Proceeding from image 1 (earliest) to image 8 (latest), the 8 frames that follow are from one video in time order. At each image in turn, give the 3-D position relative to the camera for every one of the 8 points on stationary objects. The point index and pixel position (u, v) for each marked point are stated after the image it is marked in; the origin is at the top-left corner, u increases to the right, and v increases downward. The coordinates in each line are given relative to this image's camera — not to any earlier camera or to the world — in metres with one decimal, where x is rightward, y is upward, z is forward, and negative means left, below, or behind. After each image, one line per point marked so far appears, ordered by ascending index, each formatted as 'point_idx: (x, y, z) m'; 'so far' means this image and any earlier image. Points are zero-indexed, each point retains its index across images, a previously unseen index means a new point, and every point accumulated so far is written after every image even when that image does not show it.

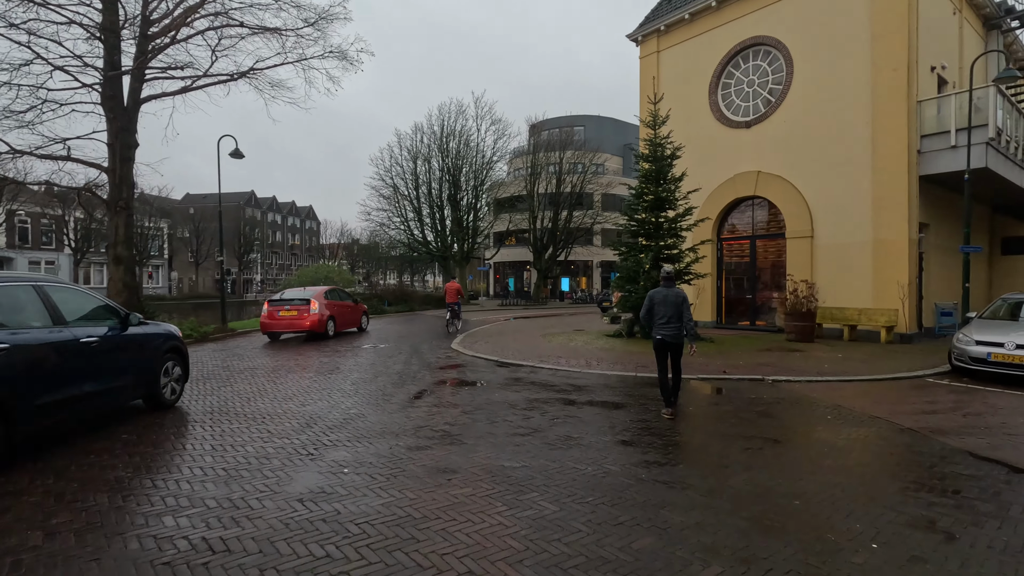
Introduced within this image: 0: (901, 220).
0: (+9.6, +1.7, +13.3) m
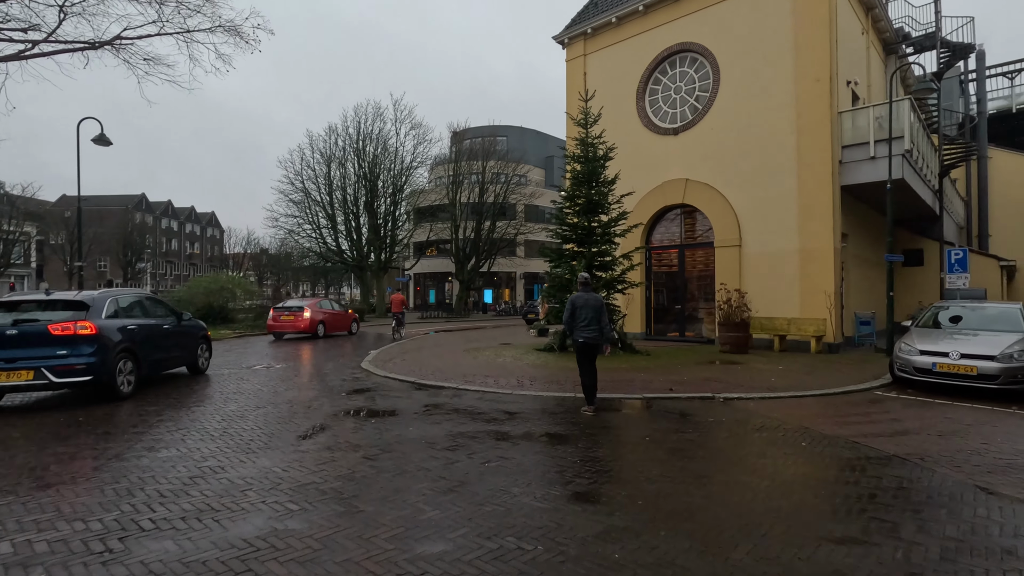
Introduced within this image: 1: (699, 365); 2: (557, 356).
0: (+7.8, +1.4, +13.3) m
1: (+3.7, -1.5, +10.5) m
2: (+1.0, -1.5, +11.7) m
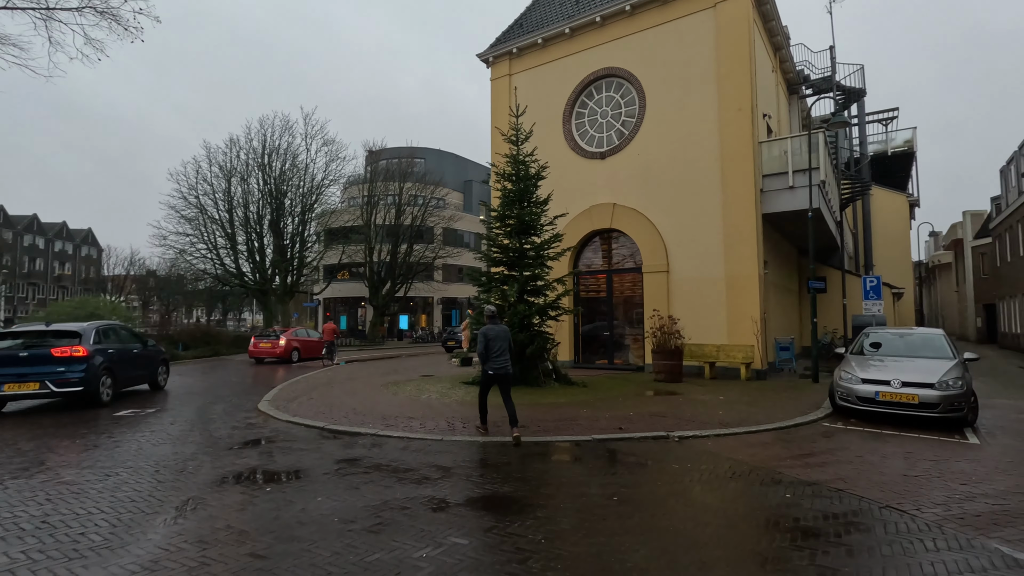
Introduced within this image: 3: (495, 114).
0: (+5.9, +0.8, +13.4) m
1: (+2.3, -2.0, +9.9) m
2: (-0.5, -2.0, +10.6) m
3: (-0.6, +5.8, +18.0) m
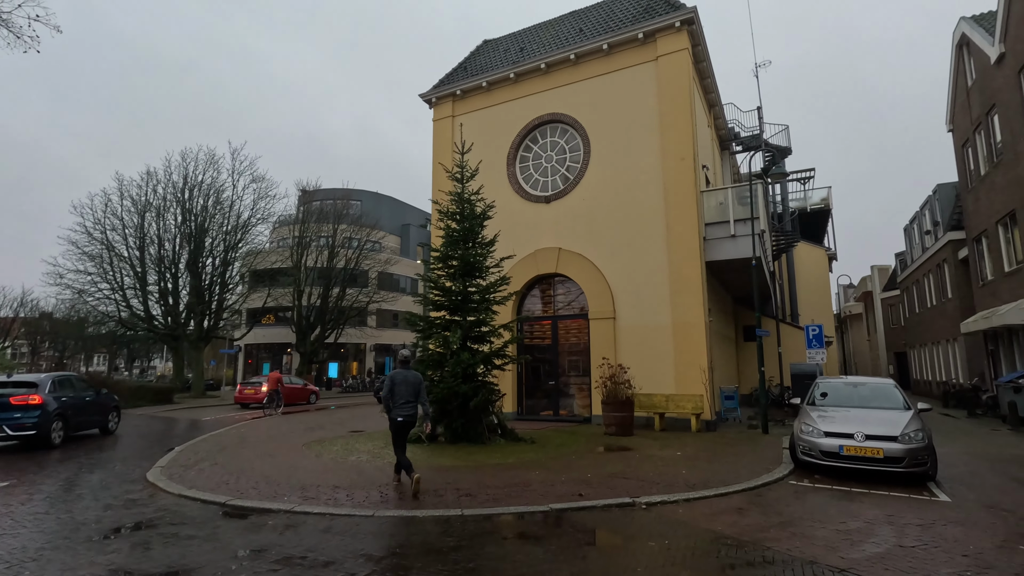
0: (+4.5, -0.4, +13.3) m
1: (+1.4, -2.8, +9.1) m
2: (-1.5, -2.8, +9.5) m
3: (-2.5, +4.3, +17.5) m
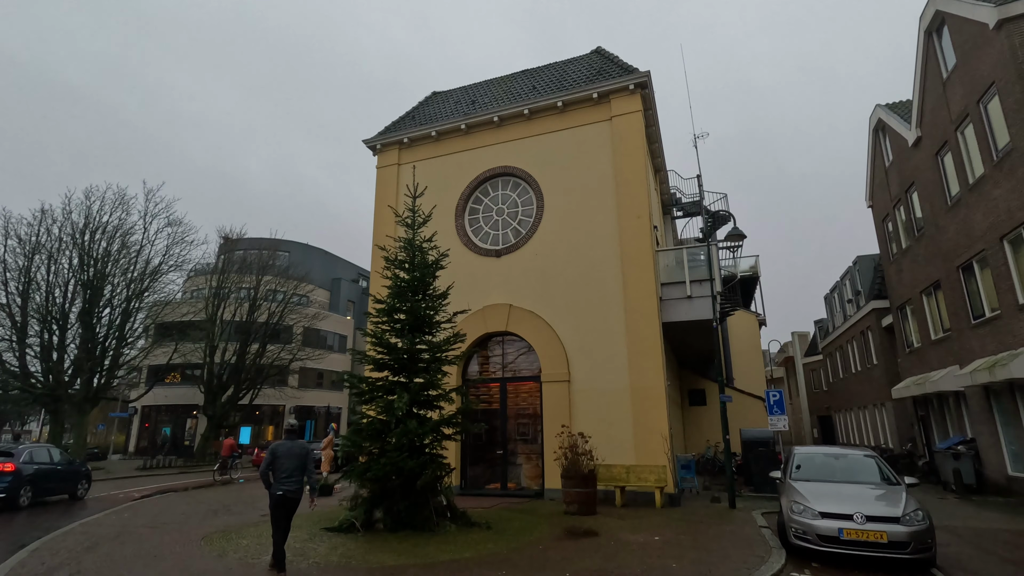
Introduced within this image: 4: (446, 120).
0: (+3.4, -1.9, +12.6) m
1: (+0.7, -3.7, +7.8) m
2: (-2.2, -3.7, +7.8) m
3: (-4.1, +2.6, +16.4) m
4: (-2.0, +5.0, +16.1) m
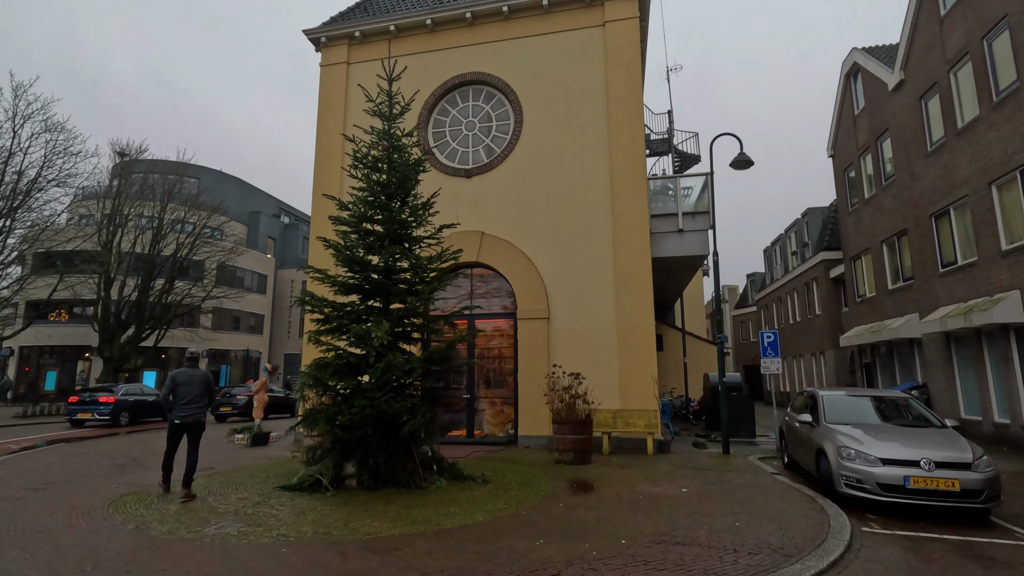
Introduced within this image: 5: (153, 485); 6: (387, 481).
0: (+2.8, -0.4, +11.5) m
1: (+0.8, -2.6, +6.6) m
2: (-2.1, -2.4, +6.2) m
3: (-4.8, +4.7, +13.8) m
4: (-2.6, +7.0, +13.6) m
5: (-4.9, -2.7, +7.3) m
6: (-1.6, -2.4, +6.7) m
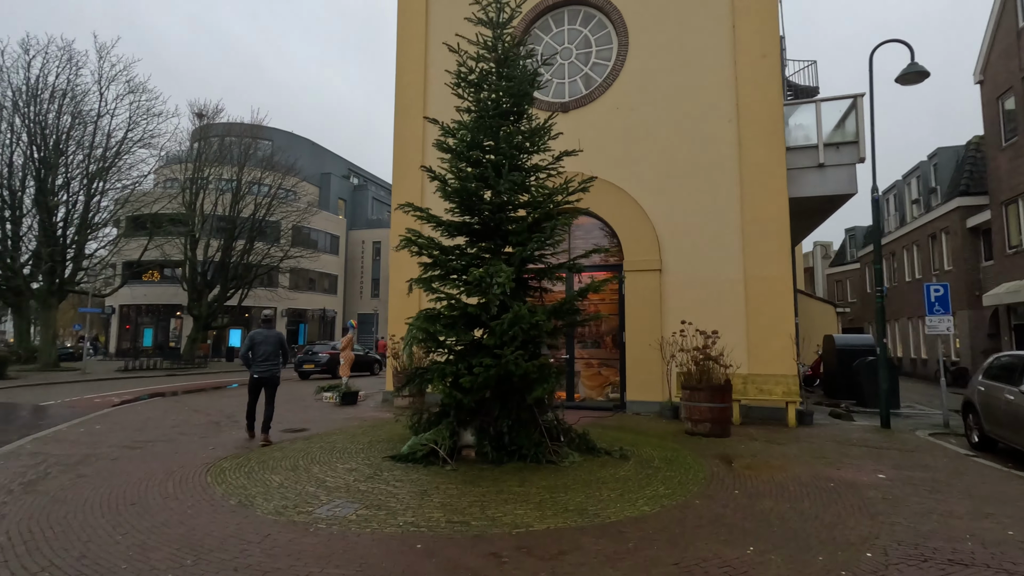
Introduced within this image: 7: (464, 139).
0: (+4.9, +0.6, +9.8) m
1: (+2.3, -1.9, +5.3) m
2: (-0.6, -1.8, +5.2) m
3: (-2.5, +5.8, +12.6) m
4: (-0.4, +8.1, +12.0) m
5: (-3.3, -2.0, +6.6) m
6: (0.0, -1.7, +5.6) m
7: (-0.6, +1.7, +6.2) m
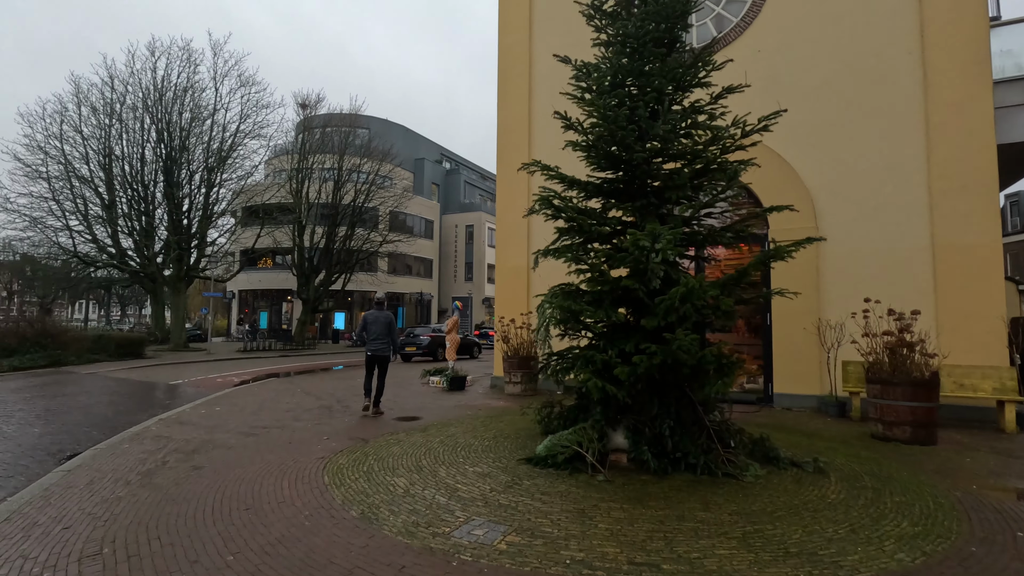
0: (+6.8, +1.1, +7.8) m
1: (+3.6, -1.6, +3.9) m
2: (+0.7, -1.6, +4.2) m
3: (-0.1, +6.3, +11.6) m
4: (+1.9, +8.6, +10.6) m
5: (-1.7, -1.7, +6.0) m
6: (+1.4, -1.4, +4.5) m
7: (+0.9, +2.0, +5.1) m
